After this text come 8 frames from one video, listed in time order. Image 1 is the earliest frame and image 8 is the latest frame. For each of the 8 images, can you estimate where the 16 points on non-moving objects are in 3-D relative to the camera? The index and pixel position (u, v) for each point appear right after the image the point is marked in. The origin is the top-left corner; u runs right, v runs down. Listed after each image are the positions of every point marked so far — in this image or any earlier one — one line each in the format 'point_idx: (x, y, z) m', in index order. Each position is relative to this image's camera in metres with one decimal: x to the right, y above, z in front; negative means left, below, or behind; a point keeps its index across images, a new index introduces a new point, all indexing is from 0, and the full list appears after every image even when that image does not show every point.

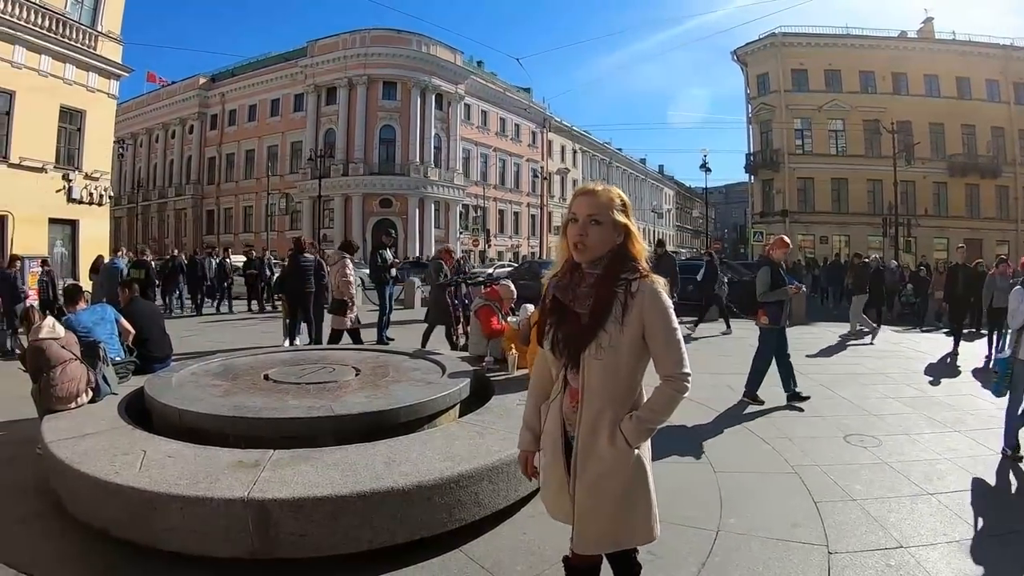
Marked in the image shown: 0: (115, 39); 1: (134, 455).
0: (-11.3, +7.0, +16.2) m
1: (-2.2, -0.9, +3.3) m
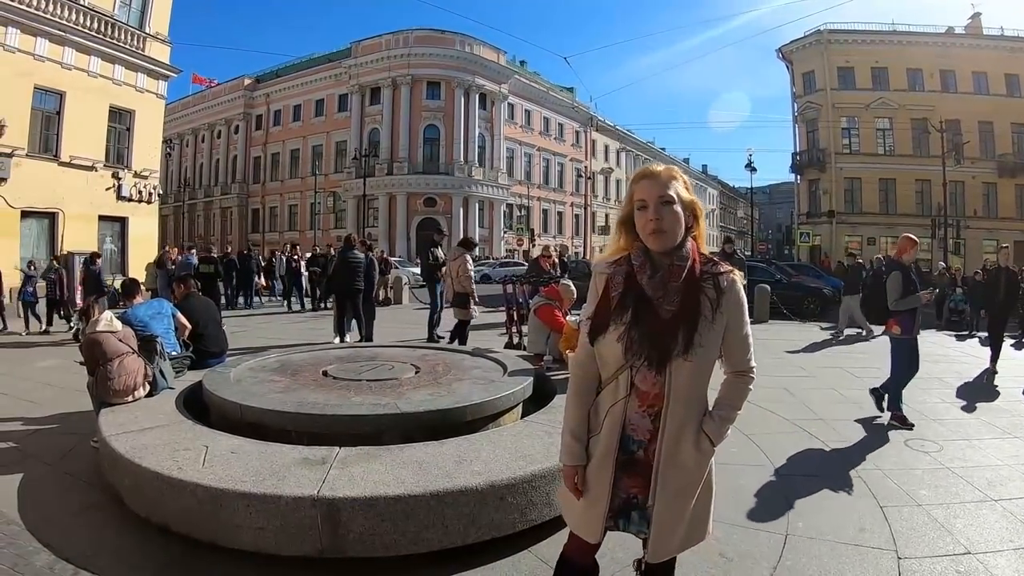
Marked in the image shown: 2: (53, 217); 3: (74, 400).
0: (-10.1, +7.1, +16.5) m
1: (-1.7, -0.9, +3.1) m
2: (-11.3, +1.8, +14.1) m
3: (-4.7, -1.2, +6.1) m
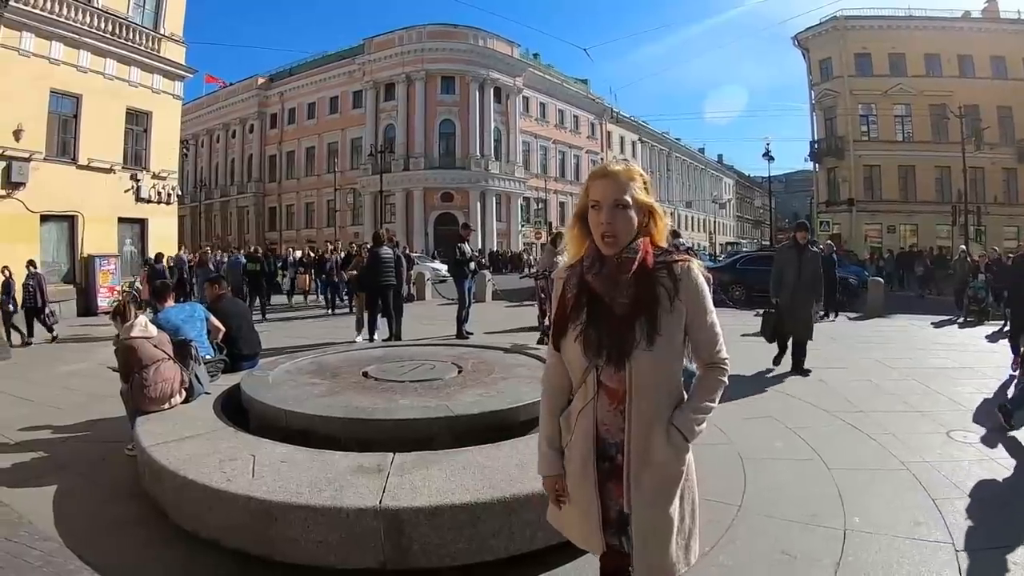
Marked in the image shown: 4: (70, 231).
0: (-9.6, +7.1, +16.4) m
1: (-1.4, -0.9, +3.0) m
2: (-10.8, +1.7, +14.1) m
3: (-4.3, -1.2, +6.0) m
4: (-10.8, +1.4, +14.0) m
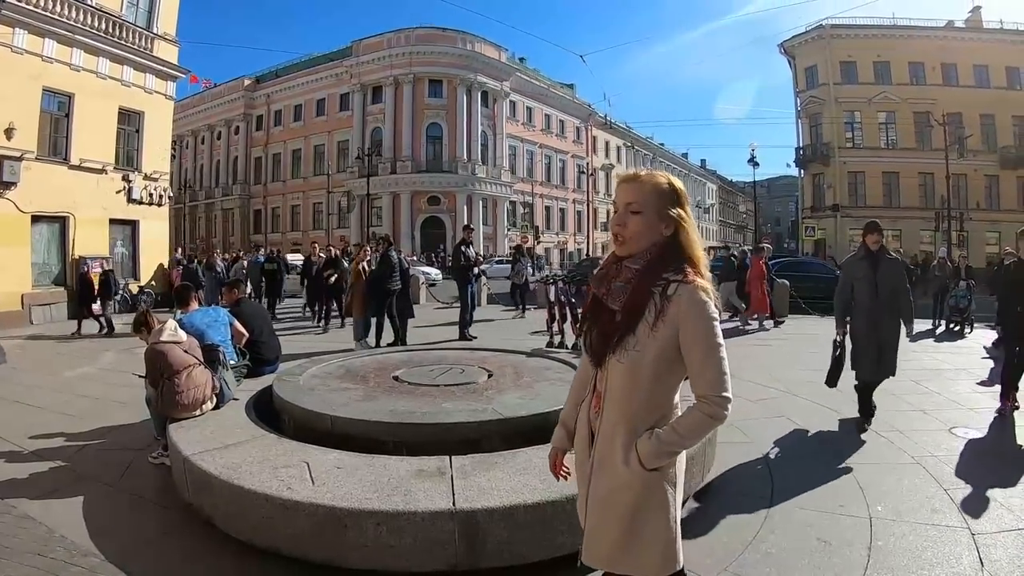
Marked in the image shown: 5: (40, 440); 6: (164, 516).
0: (-9.7, +7.0, +16.2) m
1: (-1.1, -0.9, +2.9) m
2: (-10.8, +1.6, +13.8) m
3: (-4.1, -1.2, +5.9) m
4: (-10.8, +1.3, +13.7) m
5: (-4.1, -1.3, +4.9) m
6: (-2.0, -1.3, +3.3) m
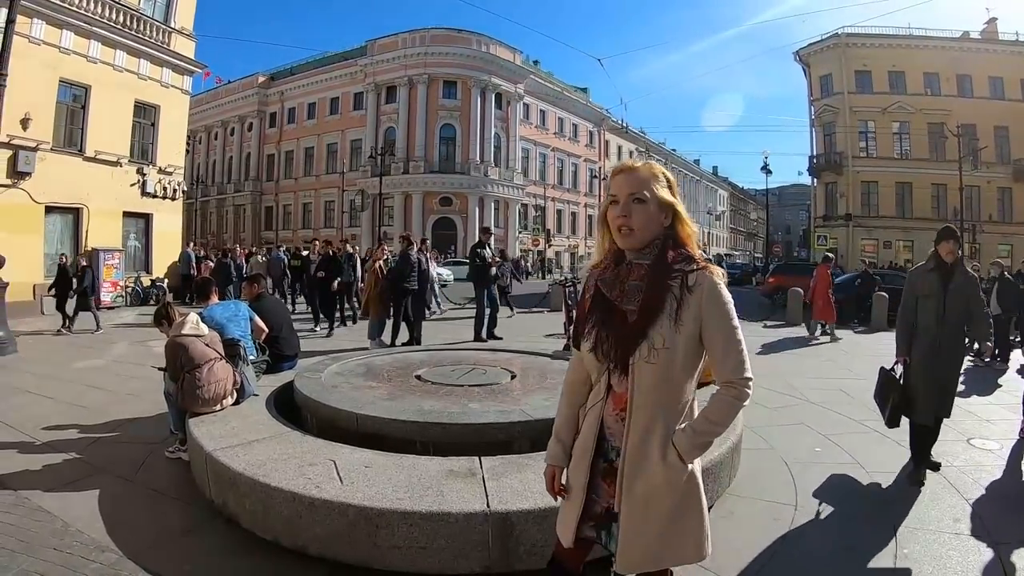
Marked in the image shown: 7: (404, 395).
0: (-9.2, +7.2, +16.2) m
1: (-0.9, -0.9, +2.8) m
2: (-10.5, +1.8, +13.8) m
3: (-3.9, -1.2, +5.8) m
4: (-10.5, +1.6, +13.7) m
5: (-3.9, -1.2, +4.8) m
6: (-1.8, -1.3, +3.2) m
7: (-0.7, -0.7, +3.8) m
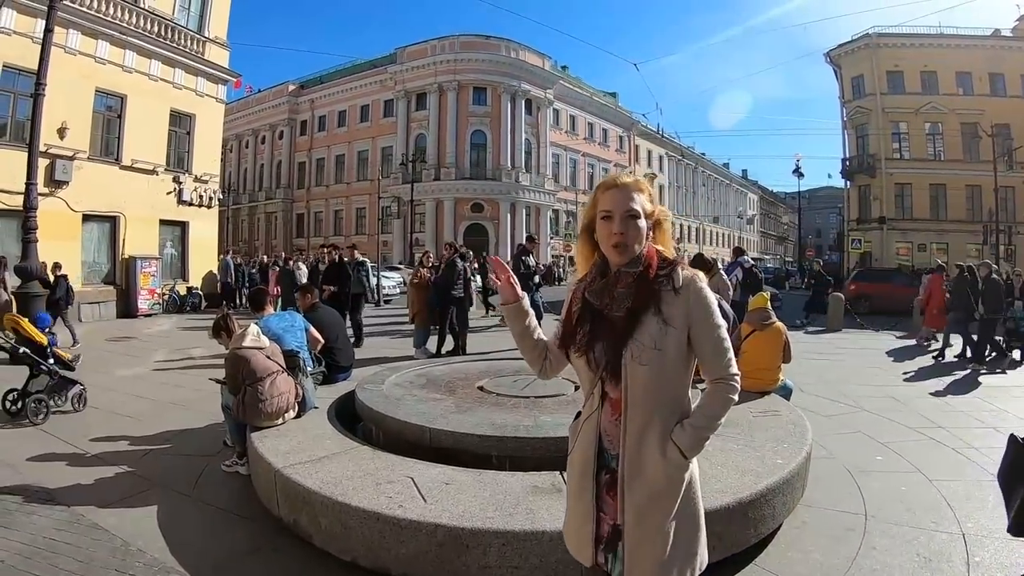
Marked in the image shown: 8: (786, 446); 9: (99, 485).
0: (-8.3, +7.0, +16.4) m
1: (-0.5, -0.9, +2.6) m
2: (-9.7, +1.6, +13.9) m
3: (-3.4, -1.2, +5.7) m
4: (-9.7, +1.4, +13.9) m
5: (-3.4, -1.3, +4.7) m
6: (-1.4, -1.3, +3.0) m
7: (-0.2, -0.7, +3.5) m
8: (+1.9, -1.1, +4.0) m
9: (-2.7, -1.3, +3.8) m
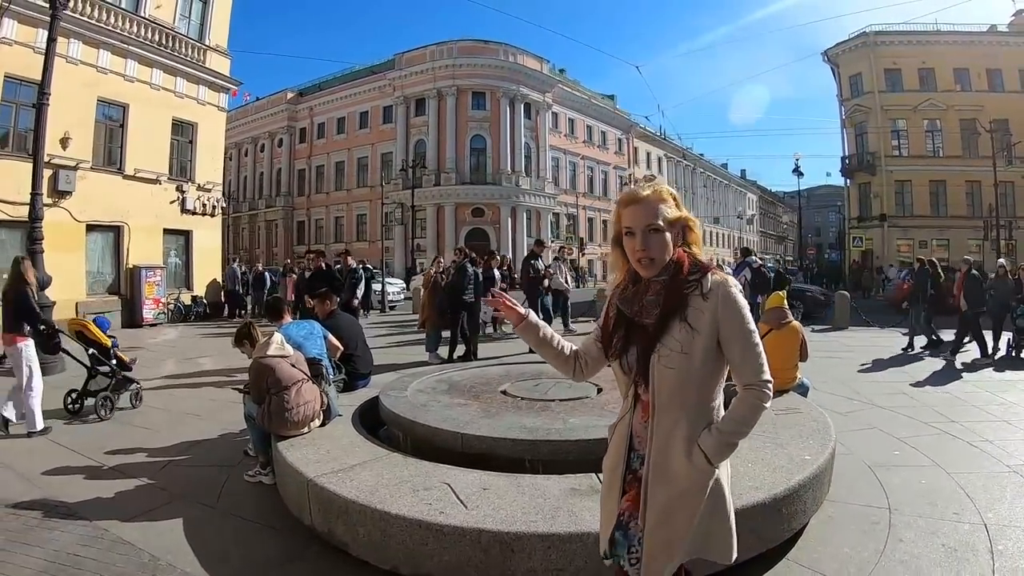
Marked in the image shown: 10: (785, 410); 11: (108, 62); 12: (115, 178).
0: (-8.3, +6.7, +16.4) m
1: (-0.3, -0.9, +2.6) m
2: (-9.6, +1.4, +13.9) m
3: (-3.2, -1.3, +5.6) m
4: (-9.6, +1.1, +13.8) m
5: (-3.2, -1.4, +4.7) m
6: (-1.2, -1.3, +3.0) m
7: (-0.1, -0.8, +3.5) m
8: (+2.1, -1.1, +3.9) m
9: (-2.6, -1.4, +3.8) m
10: (+2.3, -1.0, +4.8) m
11: (-9.5, +5.3, +13.5) m
12: (-9.5, +2.6, +13.8) m
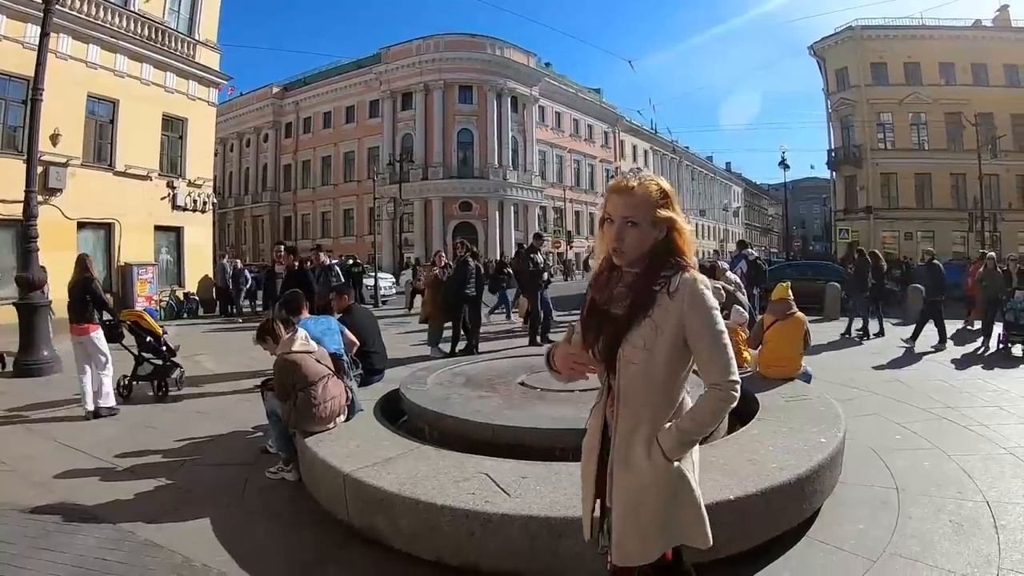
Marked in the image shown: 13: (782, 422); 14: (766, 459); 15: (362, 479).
0: (-8.5, +6.8, +16.2) m
1: (-0.2, -0.9, +2.6) m
2: (-9.7, +1.4, +13.7) m
3: (-3.1, -1.3, +5.6) m
4: (-9.7, +1.2, +13.7) m
5: (-3.1, -1.3, +4.7) m
6: (-1.1, -1.3, +3.0) m
7: (+0.1, -0.7, +3.5) m
8: (+2.2, -1.0, +4.0) m
9: (-2.4, -1.4, +3.8) m
10: (+2.4, -1.0, +4.9) m
11: (-9.7, +5.3, +13.3) m
12: (-9.6, +2.7, +13.6) m
13: (+2.0, -1.0, +4.2) m
14: (+1.5, -1.0, +3.4) m
15: (-0.7, -0.9, +2.7) m
